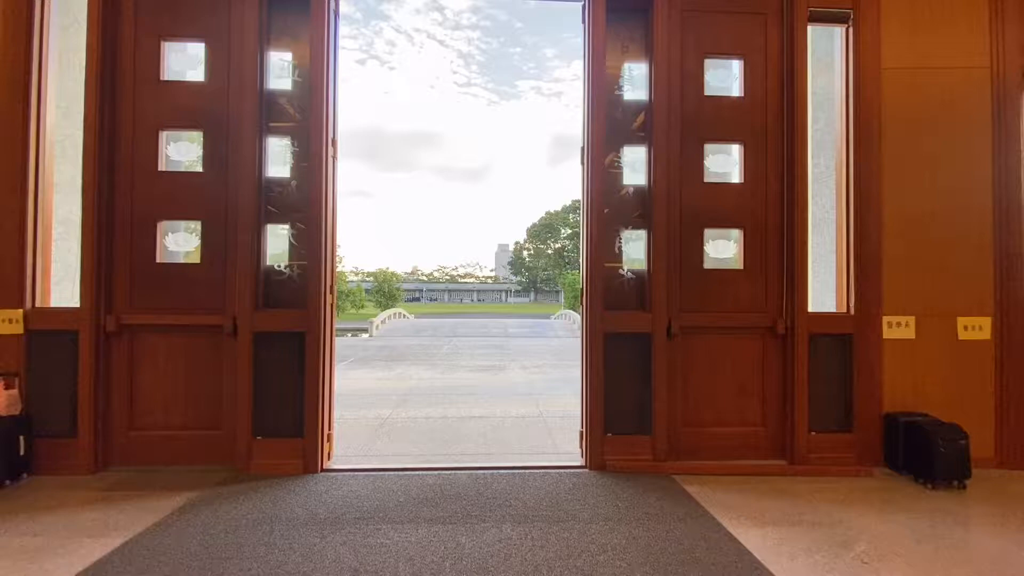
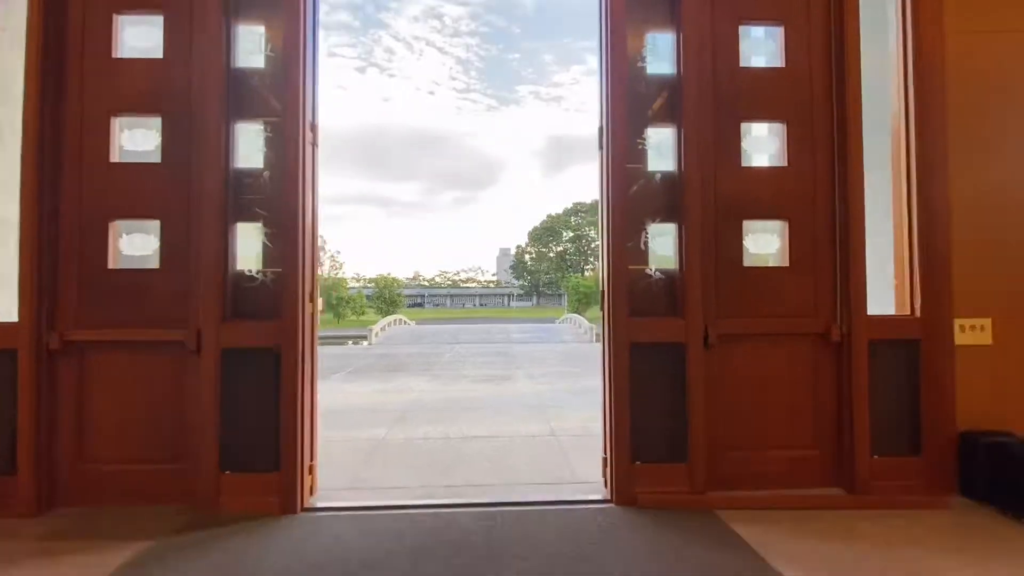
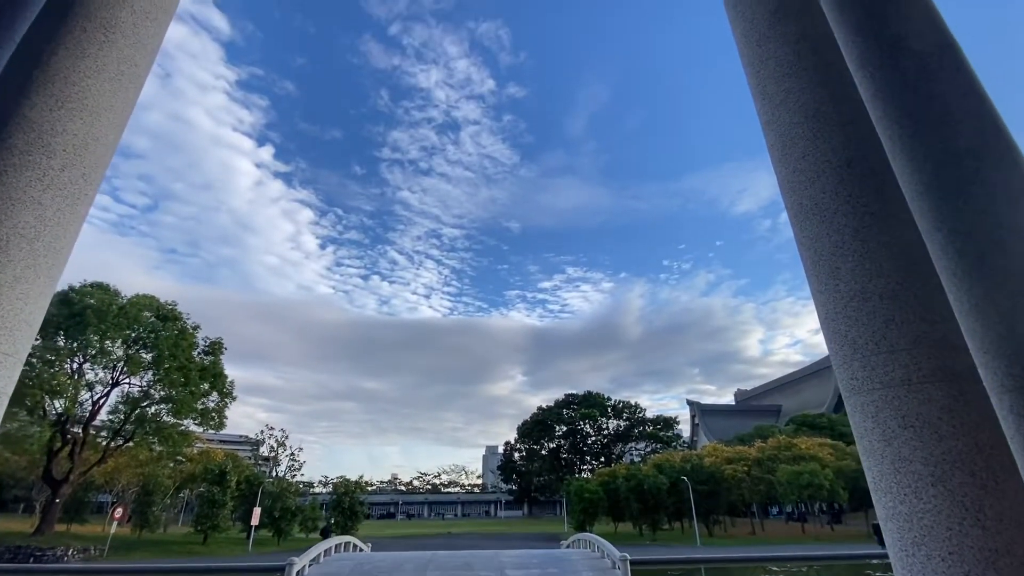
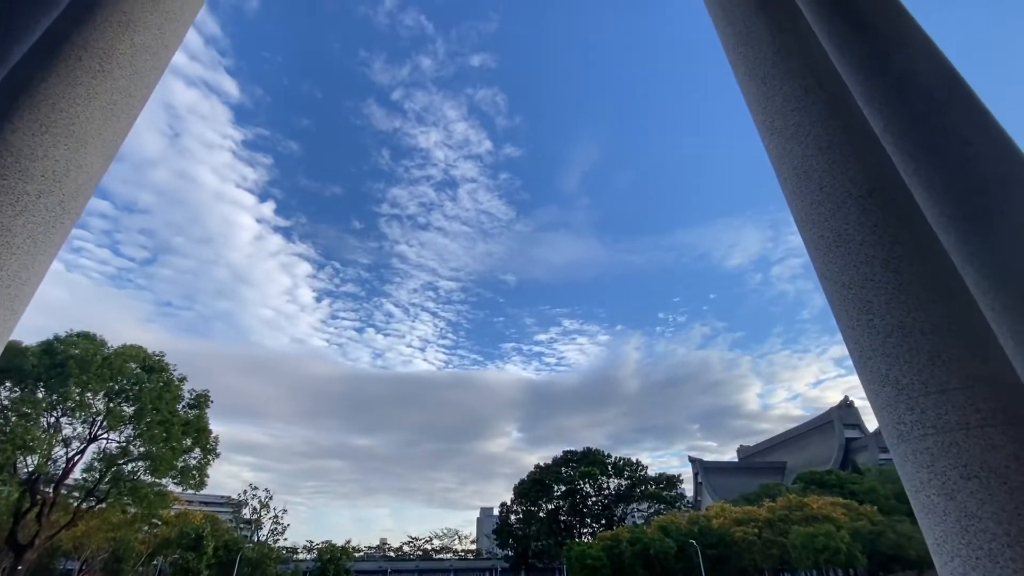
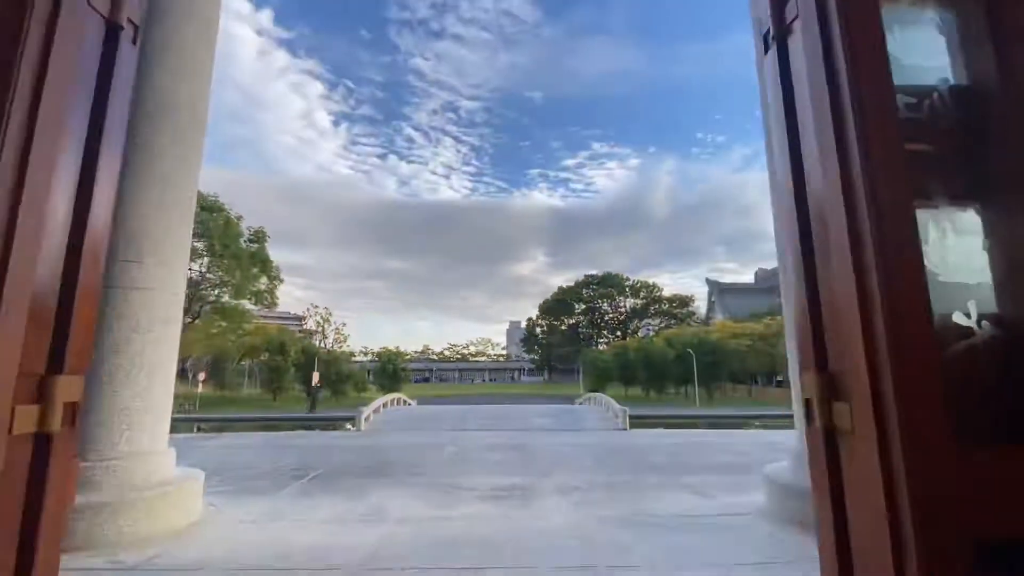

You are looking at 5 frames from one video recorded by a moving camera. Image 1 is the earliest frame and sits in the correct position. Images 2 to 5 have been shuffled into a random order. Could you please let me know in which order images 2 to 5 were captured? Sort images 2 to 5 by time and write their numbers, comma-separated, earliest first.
2, 5, 3, 4
